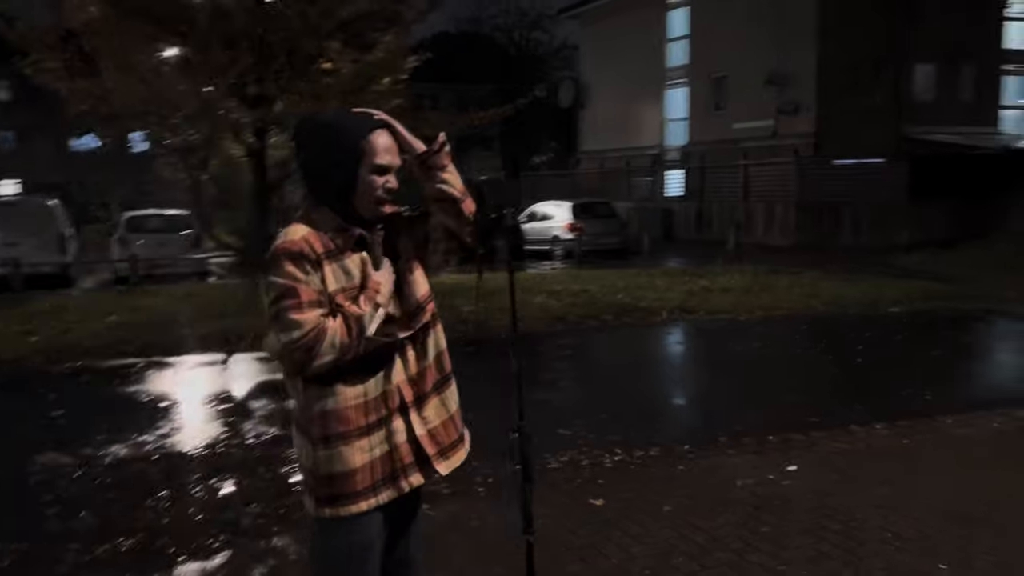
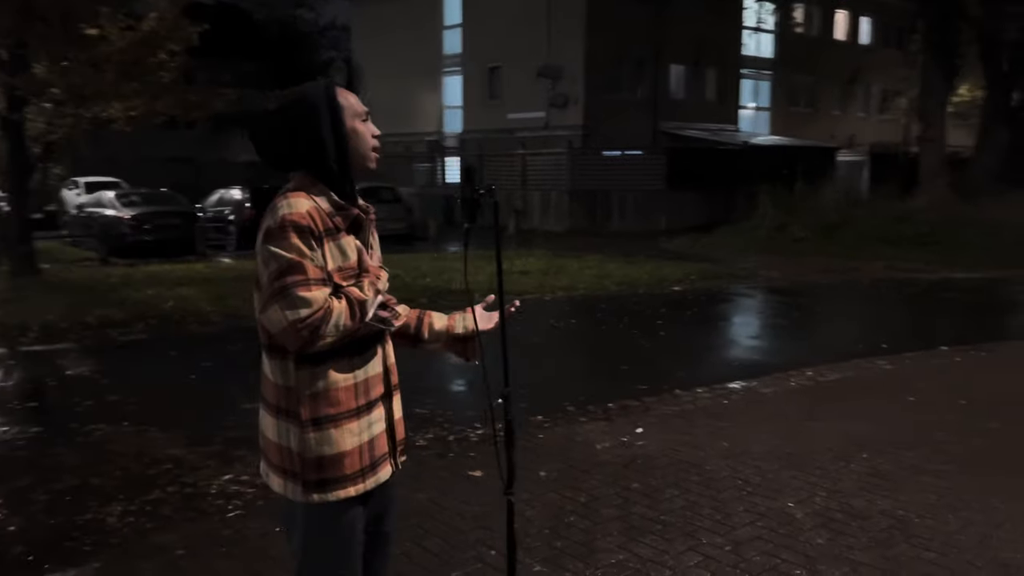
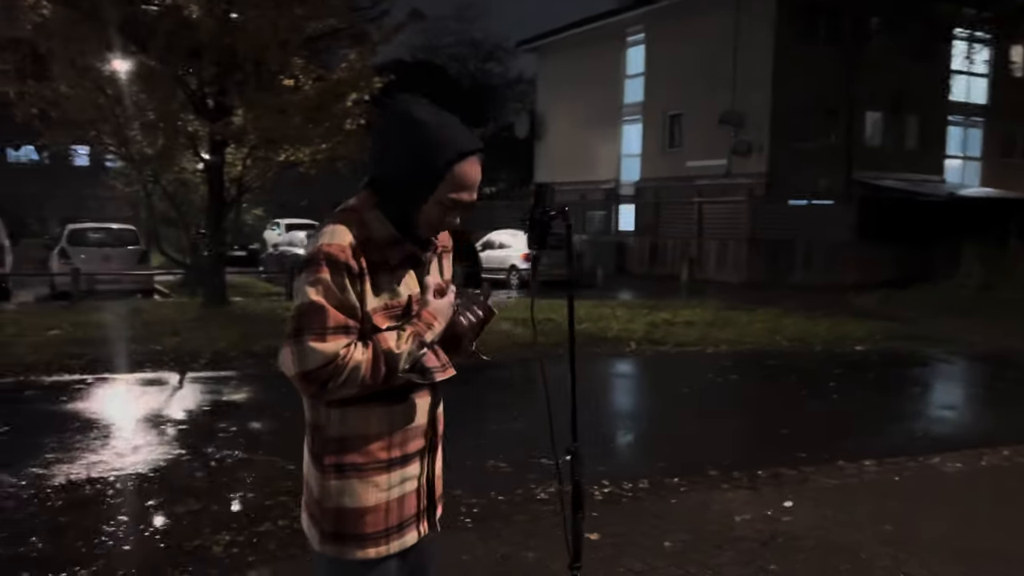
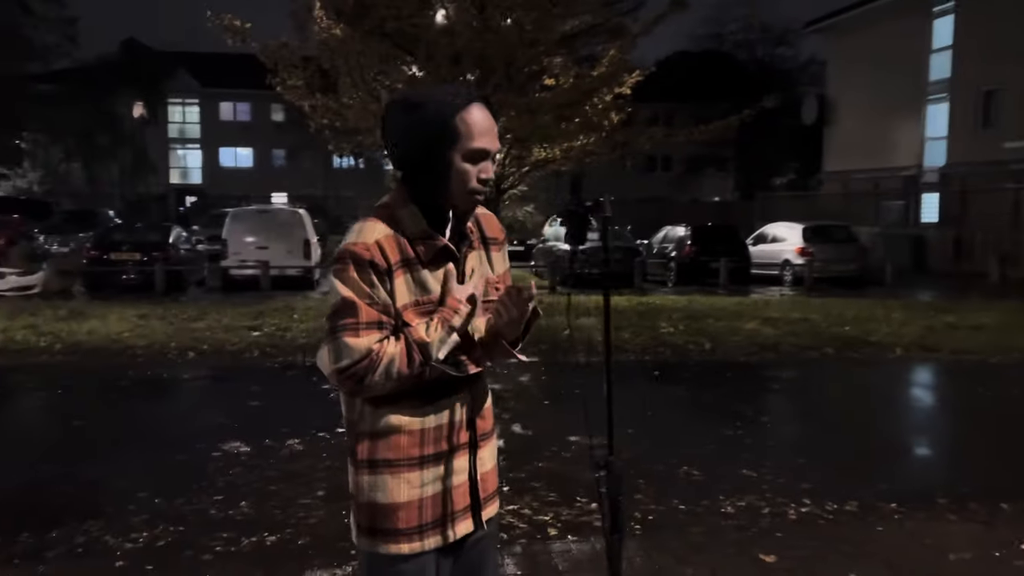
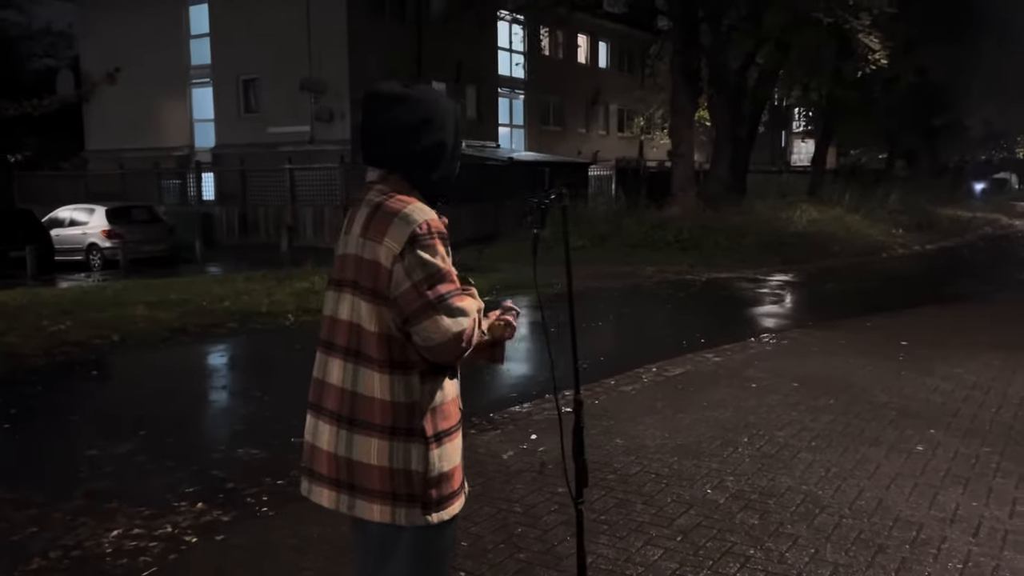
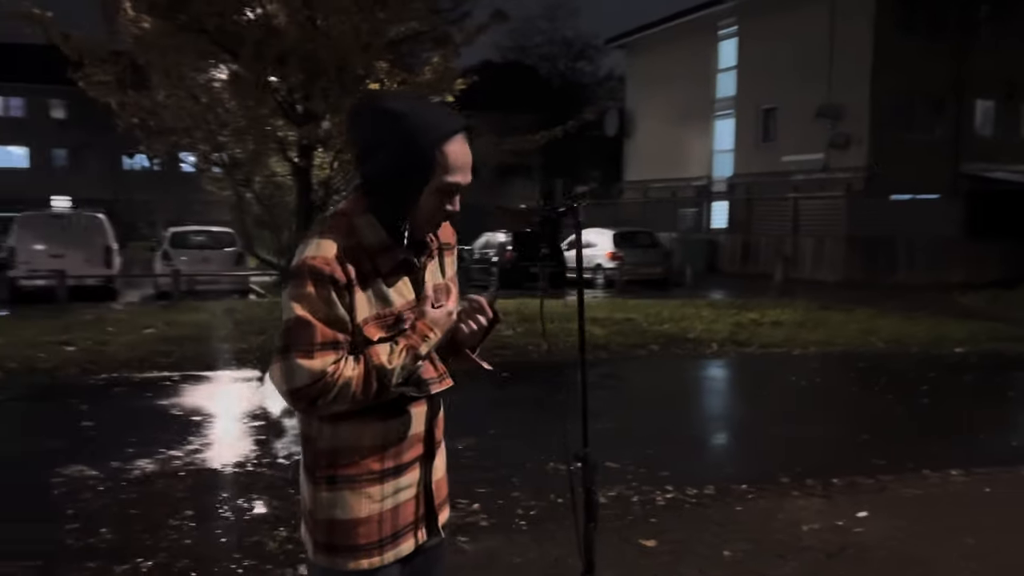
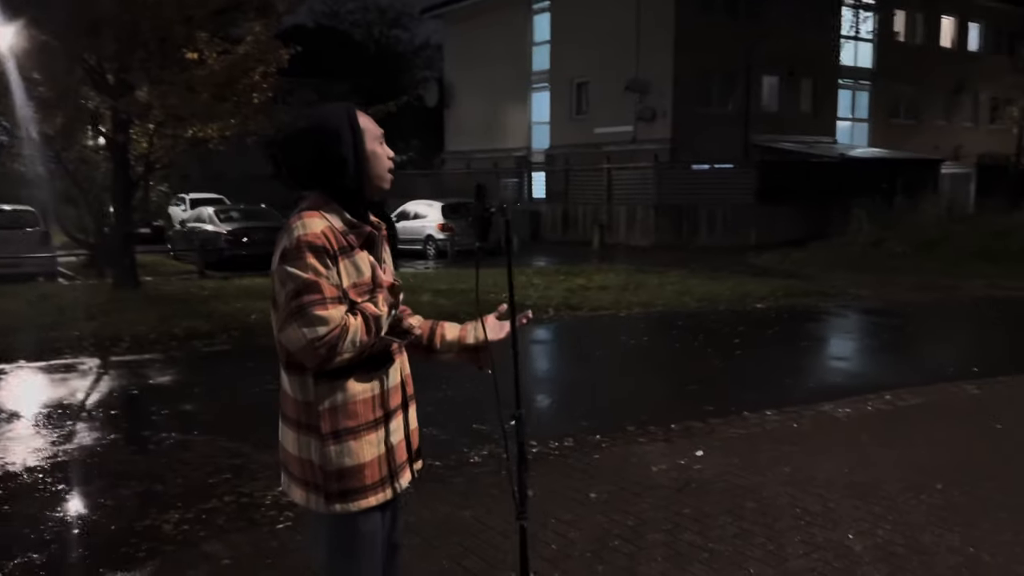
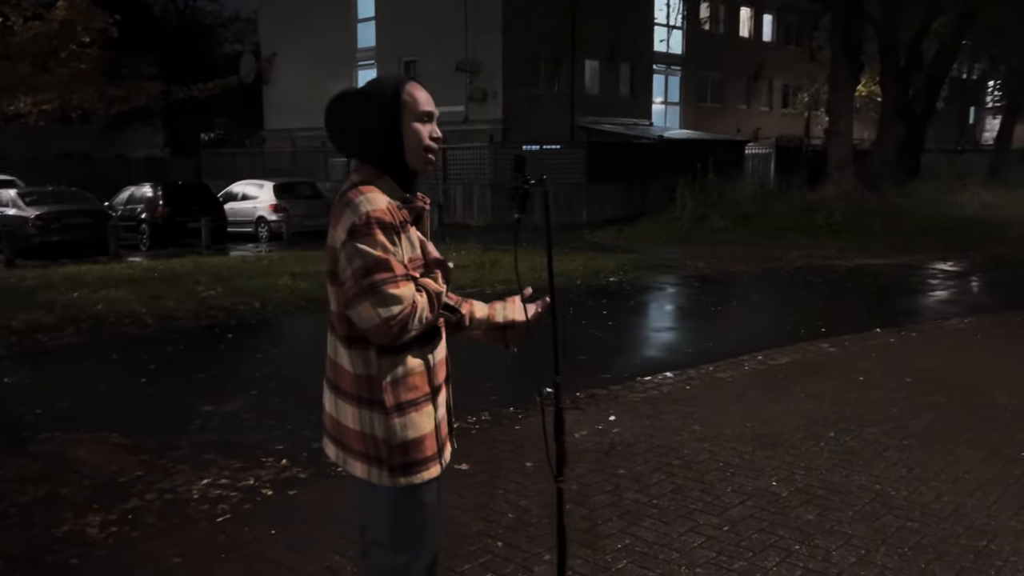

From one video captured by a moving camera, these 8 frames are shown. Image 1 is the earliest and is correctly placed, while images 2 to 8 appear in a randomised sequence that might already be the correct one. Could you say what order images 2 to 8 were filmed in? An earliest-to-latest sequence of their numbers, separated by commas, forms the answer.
7, 2, 8, 5, 3, 6, 4
